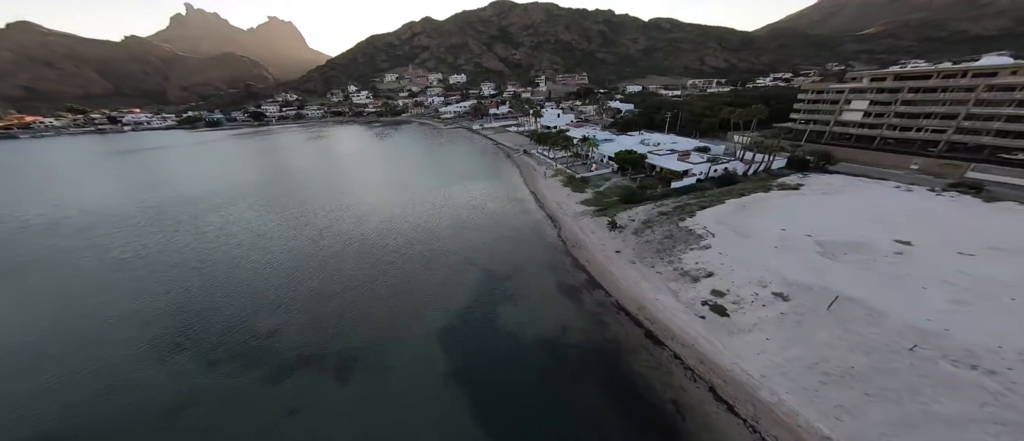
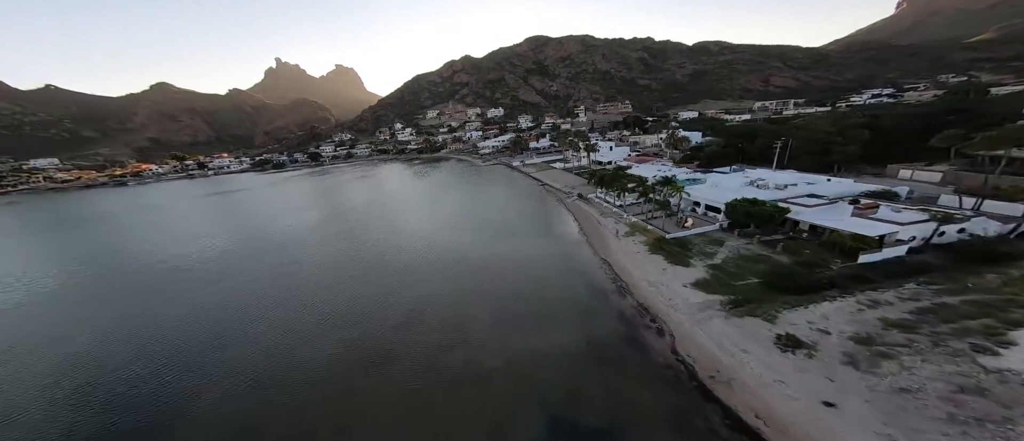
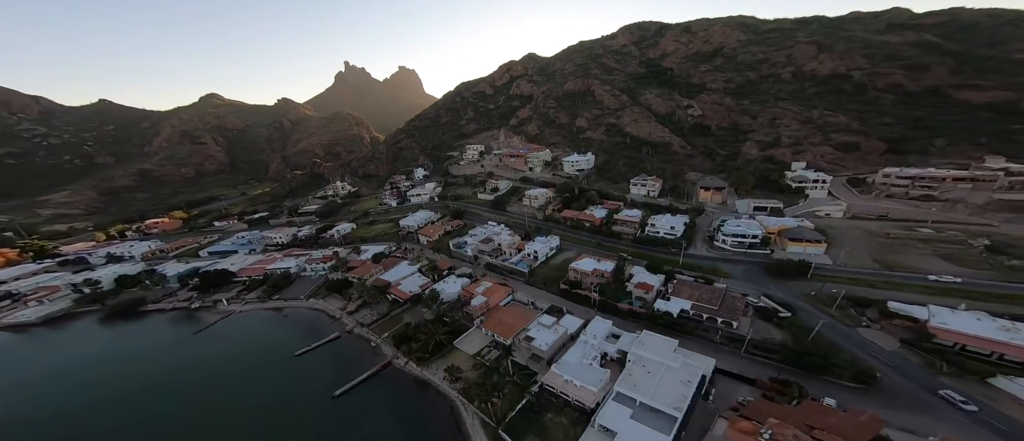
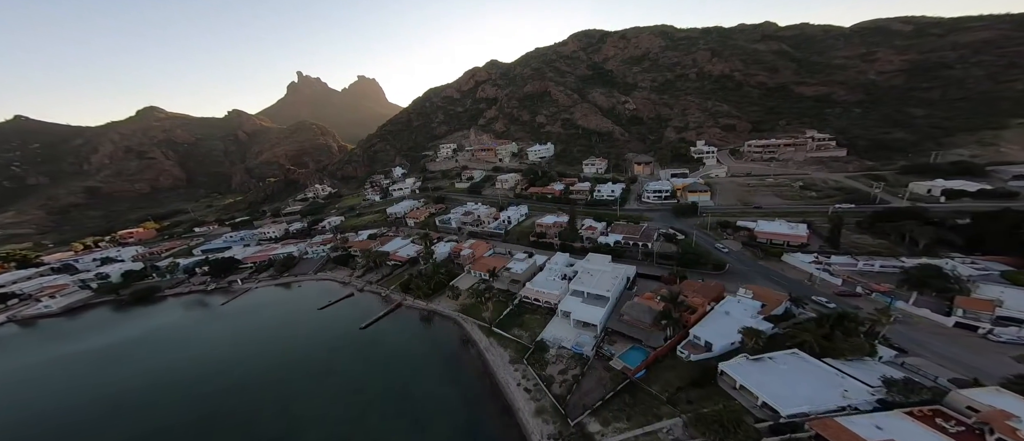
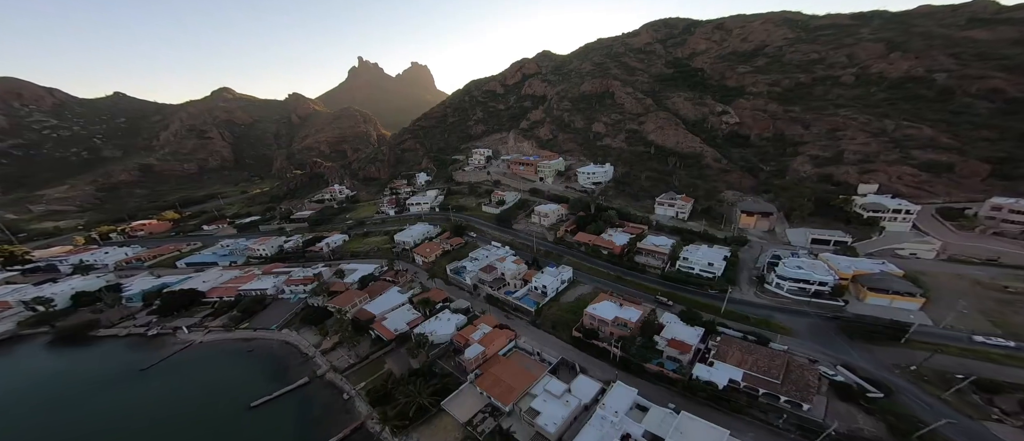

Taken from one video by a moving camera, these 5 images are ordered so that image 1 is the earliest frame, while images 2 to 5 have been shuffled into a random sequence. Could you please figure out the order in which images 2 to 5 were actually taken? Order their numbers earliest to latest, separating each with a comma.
2, 4, 3, 5
